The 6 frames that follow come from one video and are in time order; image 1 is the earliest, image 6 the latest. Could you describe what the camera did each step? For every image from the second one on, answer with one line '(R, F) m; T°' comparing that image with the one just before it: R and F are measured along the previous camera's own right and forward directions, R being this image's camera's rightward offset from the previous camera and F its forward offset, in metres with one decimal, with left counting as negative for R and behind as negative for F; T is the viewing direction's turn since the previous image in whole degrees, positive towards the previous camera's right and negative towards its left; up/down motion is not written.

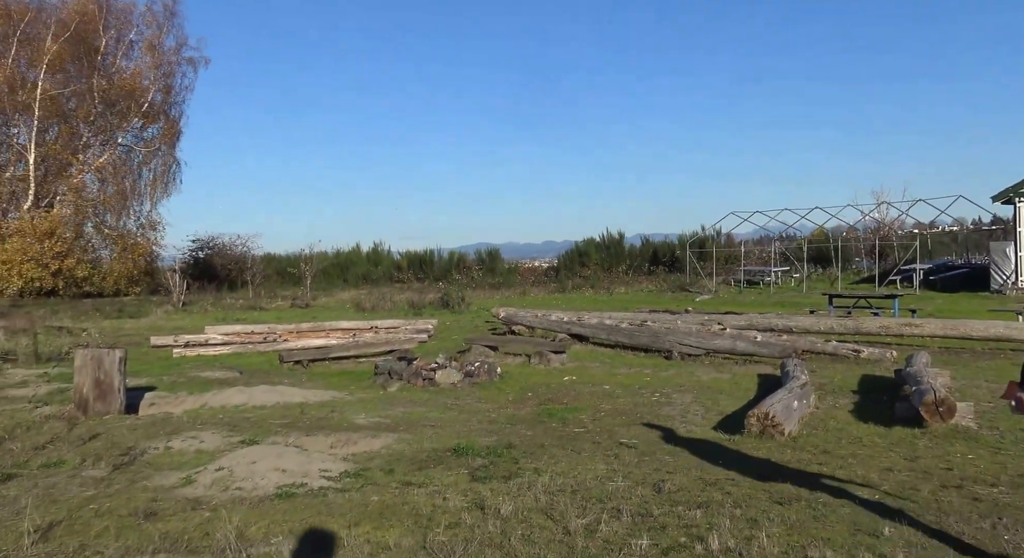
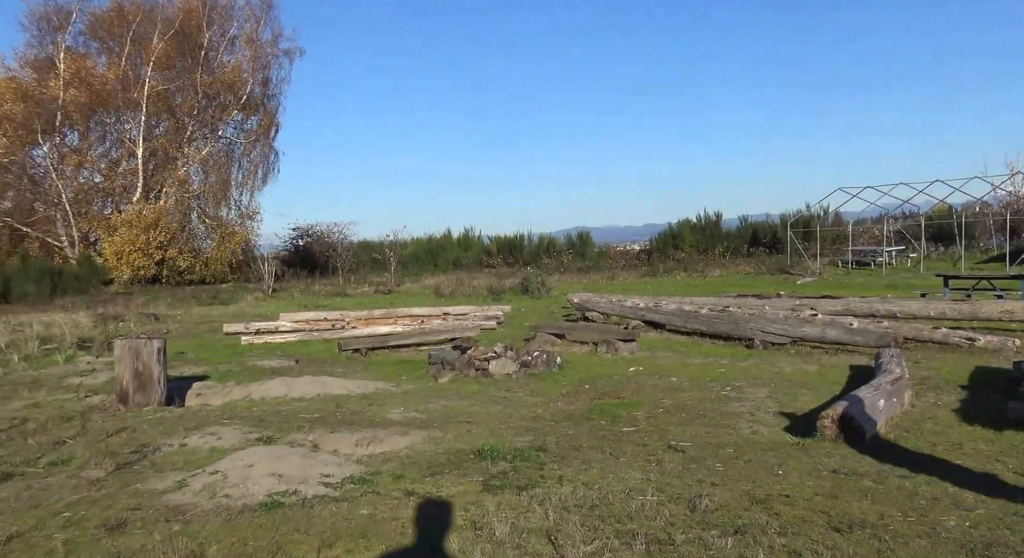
(+0.5, +0.5) m; -8°
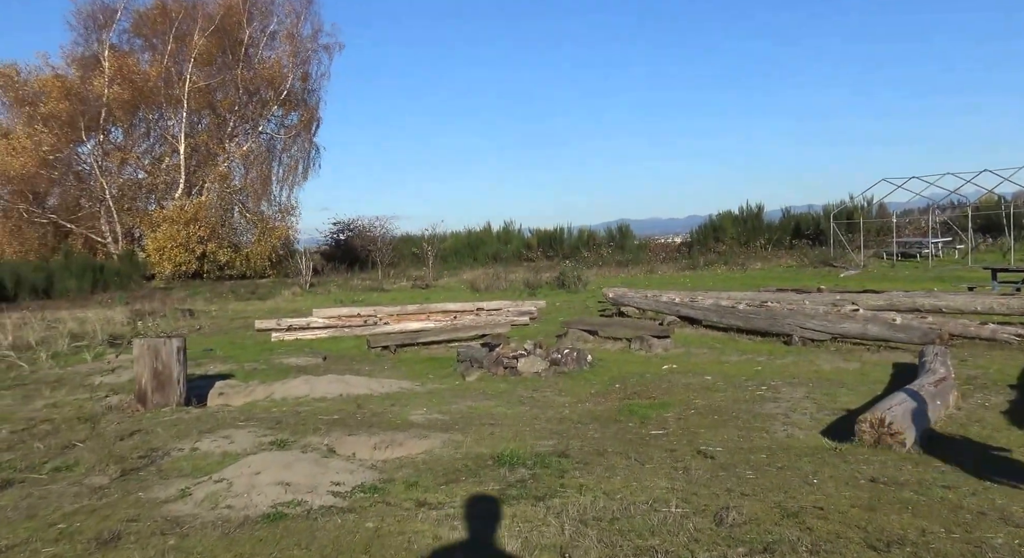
(+0.1, +0.2) m; -3°
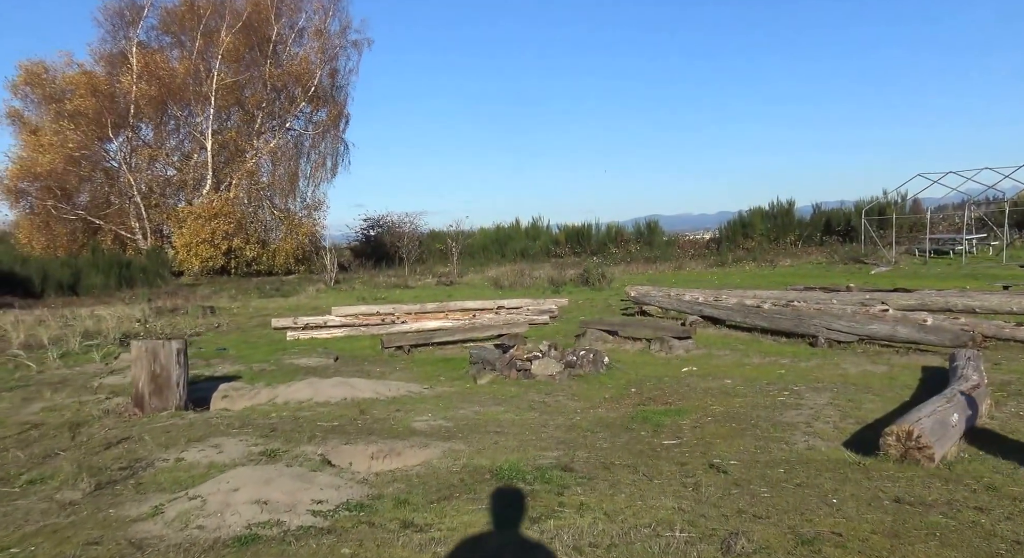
(+0.2, +0.3) m; -2°
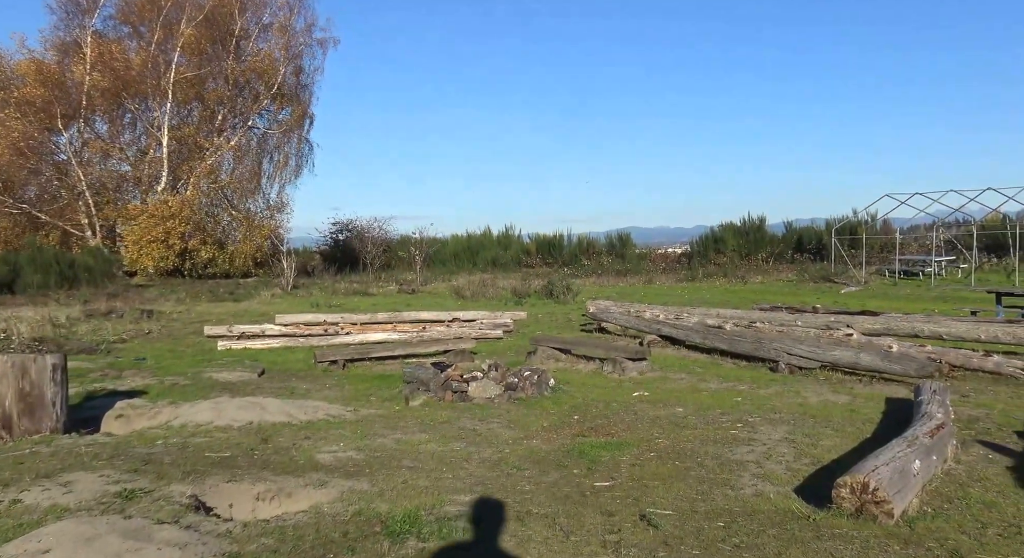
(+0.4, +0.6) m; +2°
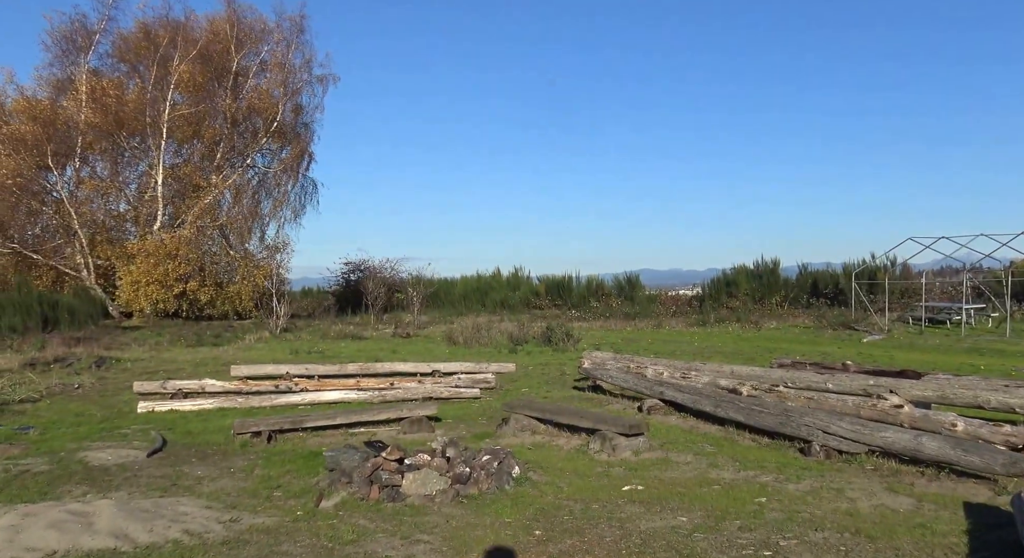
(+0.5, +1.9) m; -1°
